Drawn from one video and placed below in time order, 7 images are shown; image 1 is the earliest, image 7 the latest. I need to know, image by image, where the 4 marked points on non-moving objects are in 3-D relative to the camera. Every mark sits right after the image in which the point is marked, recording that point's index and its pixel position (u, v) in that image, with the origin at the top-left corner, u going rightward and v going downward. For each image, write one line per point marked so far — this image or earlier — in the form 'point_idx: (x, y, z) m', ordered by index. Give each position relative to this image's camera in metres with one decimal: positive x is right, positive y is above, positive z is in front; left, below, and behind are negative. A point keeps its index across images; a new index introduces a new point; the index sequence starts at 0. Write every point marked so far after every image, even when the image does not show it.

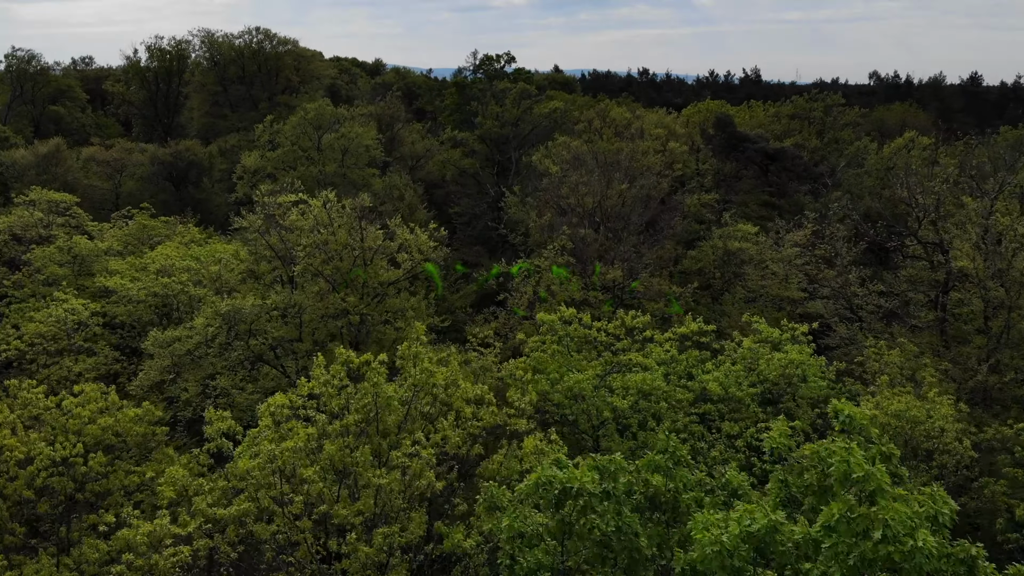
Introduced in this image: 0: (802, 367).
0: (+4.7, -1.3, +12.3) m
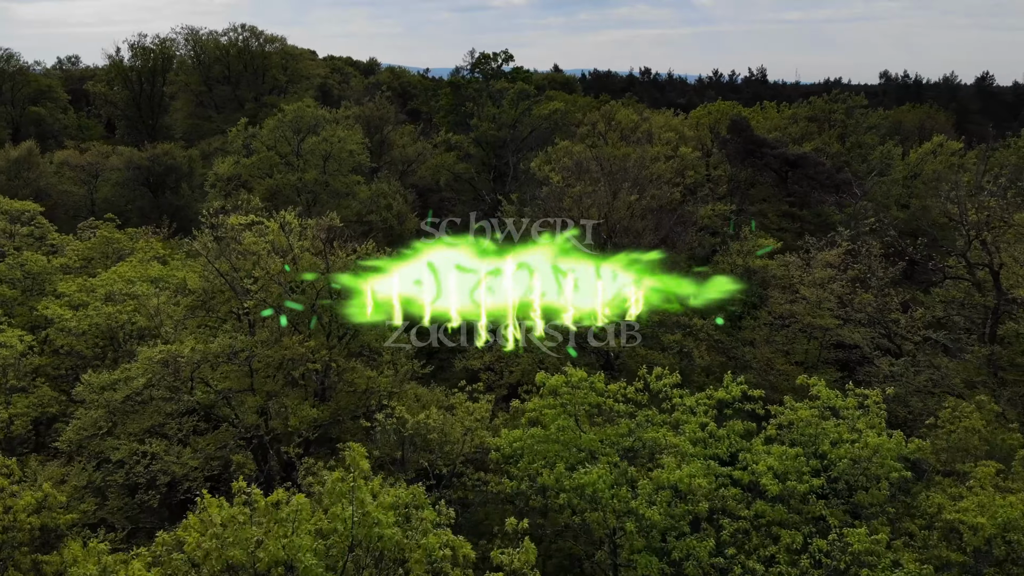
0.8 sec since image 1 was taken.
0: (+4.6, -2.0, +9.5) m
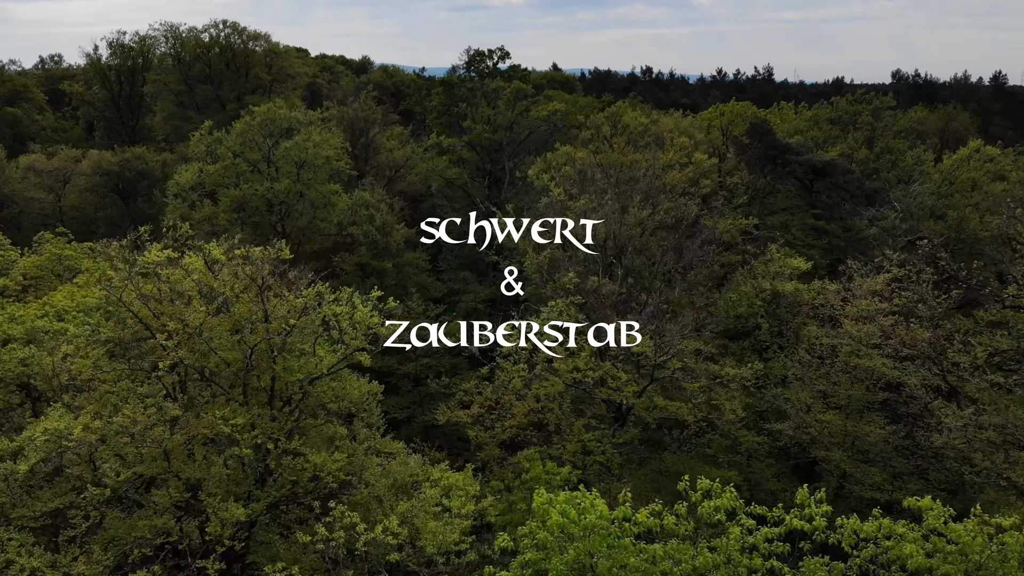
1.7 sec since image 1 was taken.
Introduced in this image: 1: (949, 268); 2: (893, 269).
0: (+4.4, -2.8, +6.4) m
1: (+10.8, +0.5, +18.8) m
2: (+9.7, +0.5, +19.4) m
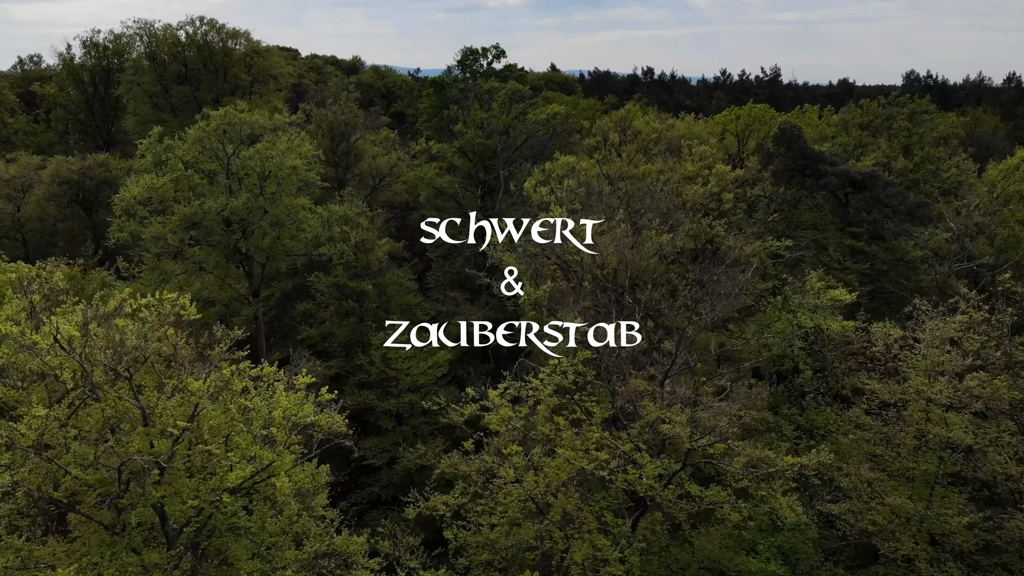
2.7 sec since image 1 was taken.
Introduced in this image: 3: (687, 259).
0: (+4.3, -3.7, +3.0) m
1: (+10.6, -0.4, +15.4) m
2: (+9.6, -0.4, +16.0) m
3: (+4.3, +0.7, +19.0) m
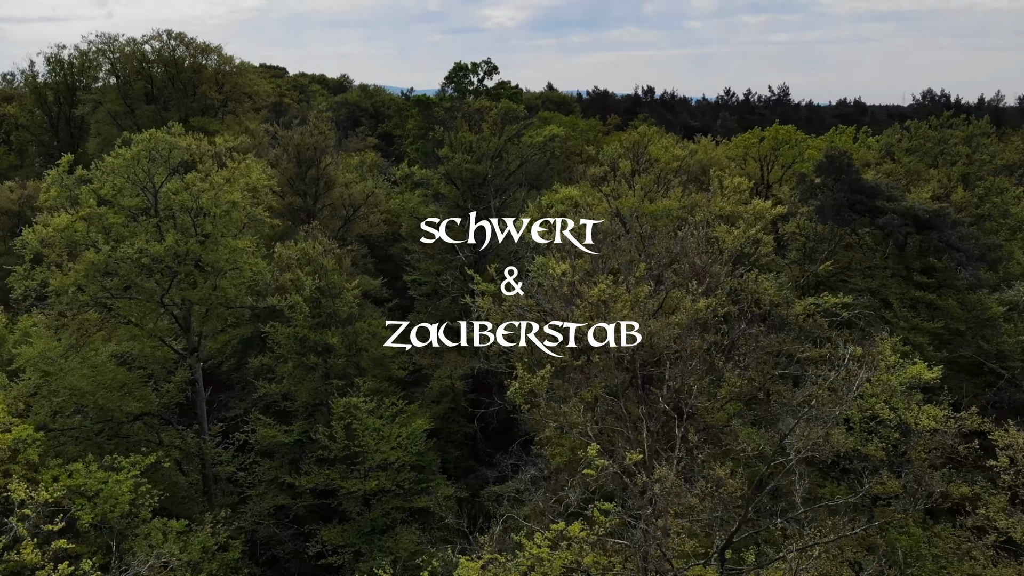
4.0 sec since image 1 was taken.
0: (+4.1, -4.8, -1.4) m
1: (+10.4, -1.8, +11.1) m
2: (+9.3, -1.8, +11.7) m
3: (+4.1, -0.7, +14.7) m
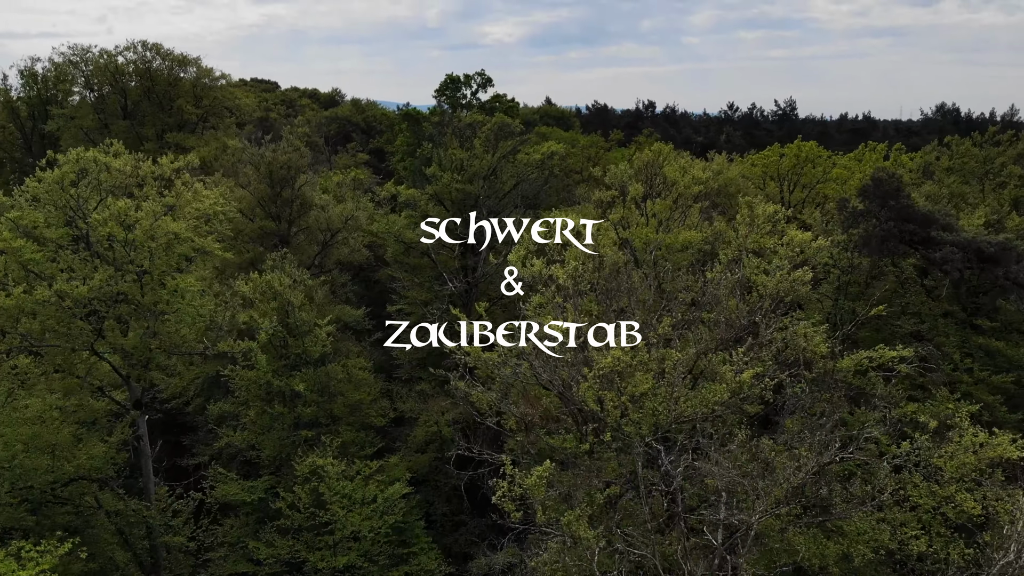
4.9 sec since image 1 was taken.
0: (+4.0, -5.4, -4.4) m
1: (+10.2, -2.6, +8.2) m
2: (+9.2, -2.6, +8.7) m
3: (+3.9, -1.6, +11.7) m
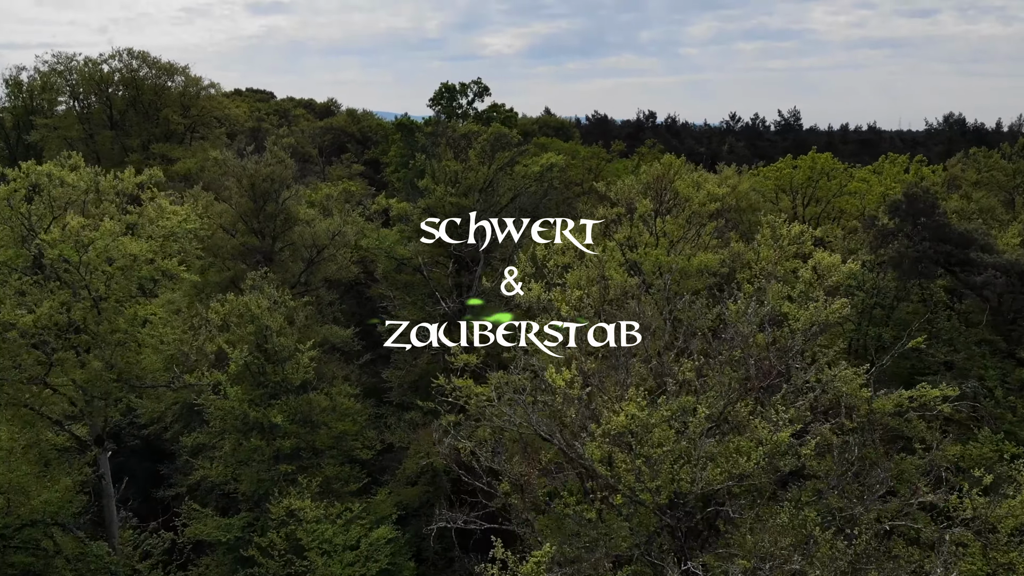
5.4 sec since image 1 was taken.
0: (+3.9, -5.6, -6.1) m
1: (+10.2, -3.0, +6.5) m
2: (+9.1, -3.1, +7.1) m
3: (+3.9, -2.1, +10.1) m
